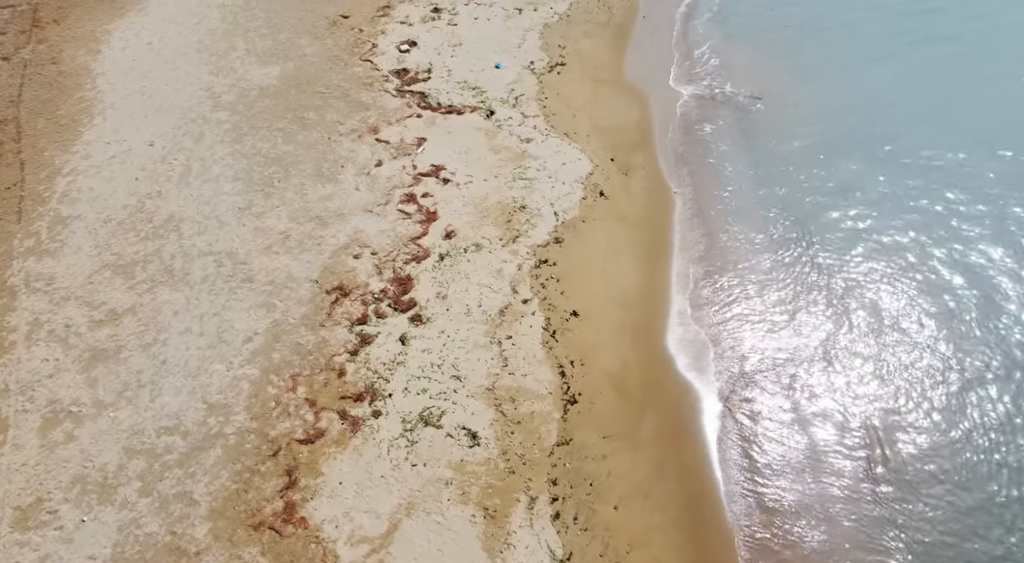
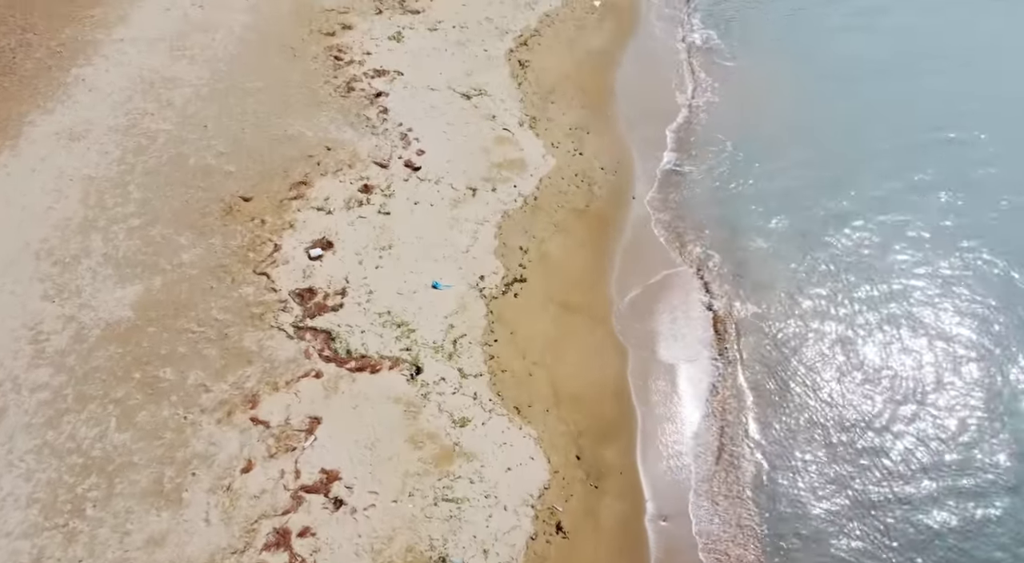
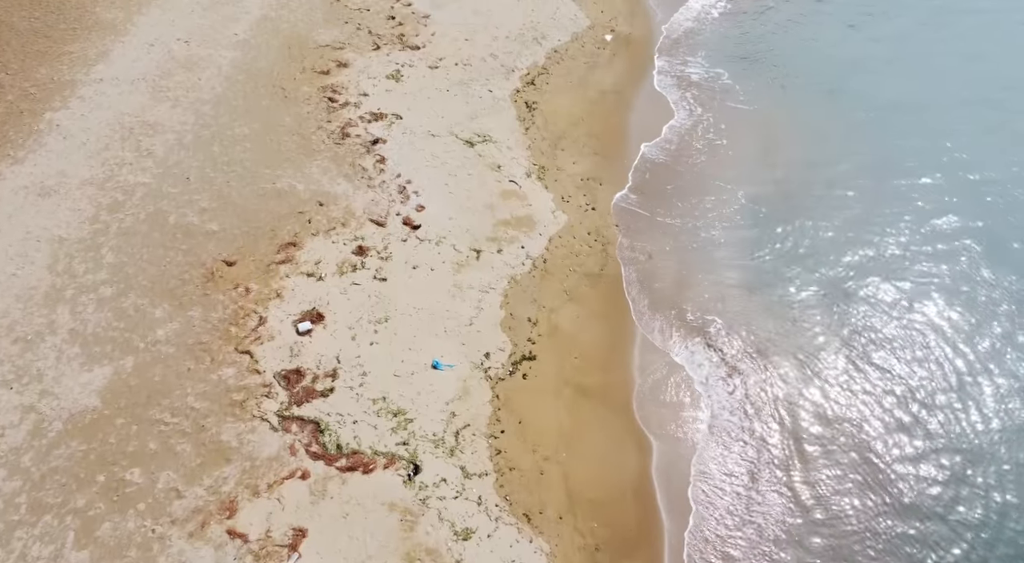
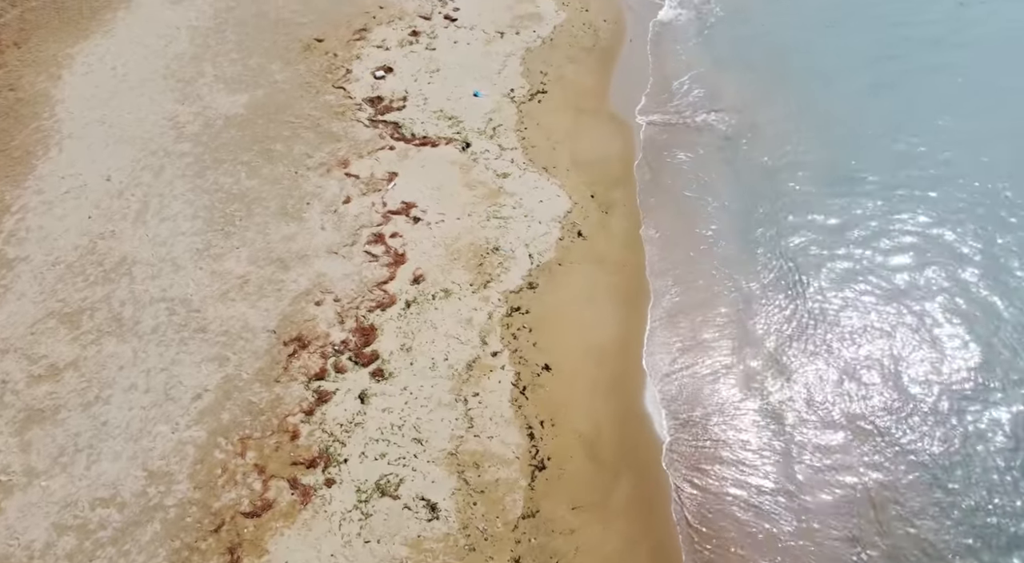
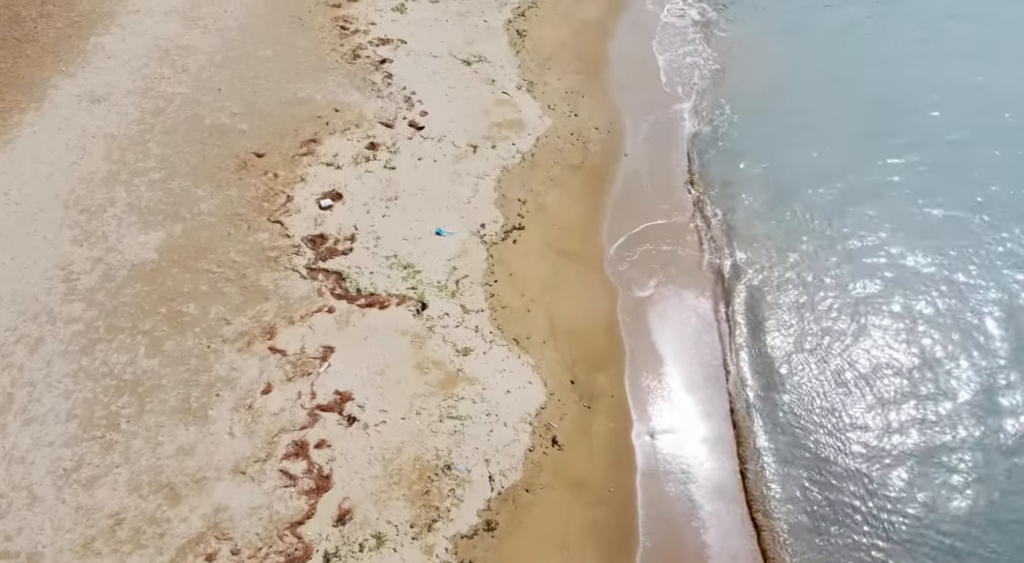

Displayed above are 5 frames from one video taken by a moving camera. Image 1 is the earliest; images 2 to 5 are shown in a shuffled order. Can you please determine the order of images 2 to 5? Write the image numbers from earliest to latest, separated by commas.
4, 5, 2, 3
